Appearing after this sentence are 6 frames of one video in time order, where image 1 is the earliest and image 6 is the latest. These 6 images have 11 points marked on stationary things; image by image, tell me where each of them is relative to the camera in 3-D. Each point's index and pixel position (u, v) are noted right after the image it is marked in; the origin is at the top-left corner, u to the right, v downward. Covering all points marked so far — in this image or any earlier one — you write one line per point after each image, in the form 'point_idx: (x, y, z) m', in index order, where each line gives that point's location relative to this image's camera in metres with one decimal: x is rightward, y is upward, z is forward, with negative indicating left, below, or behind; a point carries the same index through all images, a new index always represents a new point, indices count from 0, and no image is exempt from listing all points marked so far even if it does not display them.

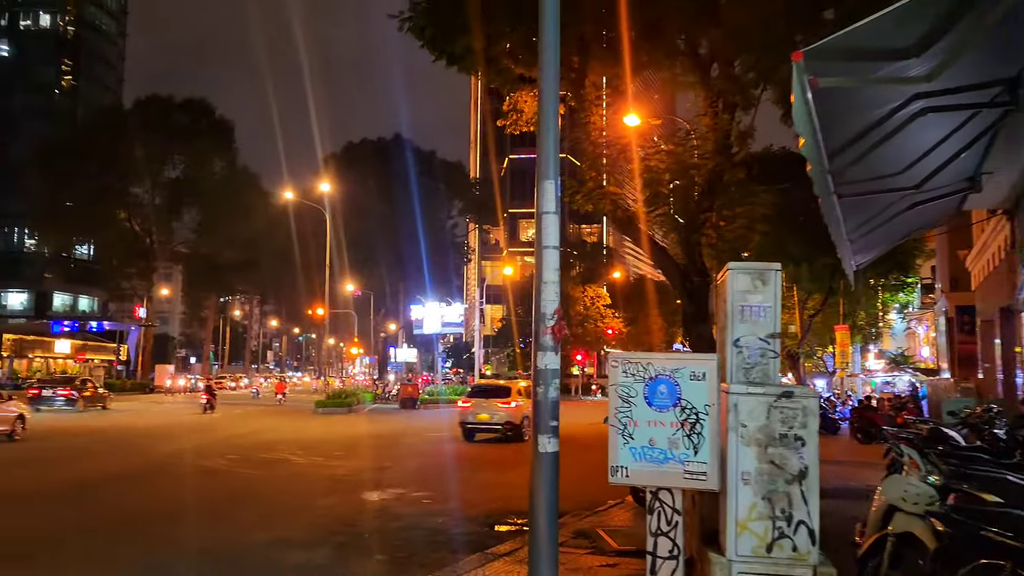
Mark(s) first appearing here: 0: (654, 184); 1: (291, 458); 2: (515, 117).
0: (+2.2, +1.6, +13.1) m
1: (-4.2, -3.3, +15.8) m
2: (0.0, +3.0, +14.9) m
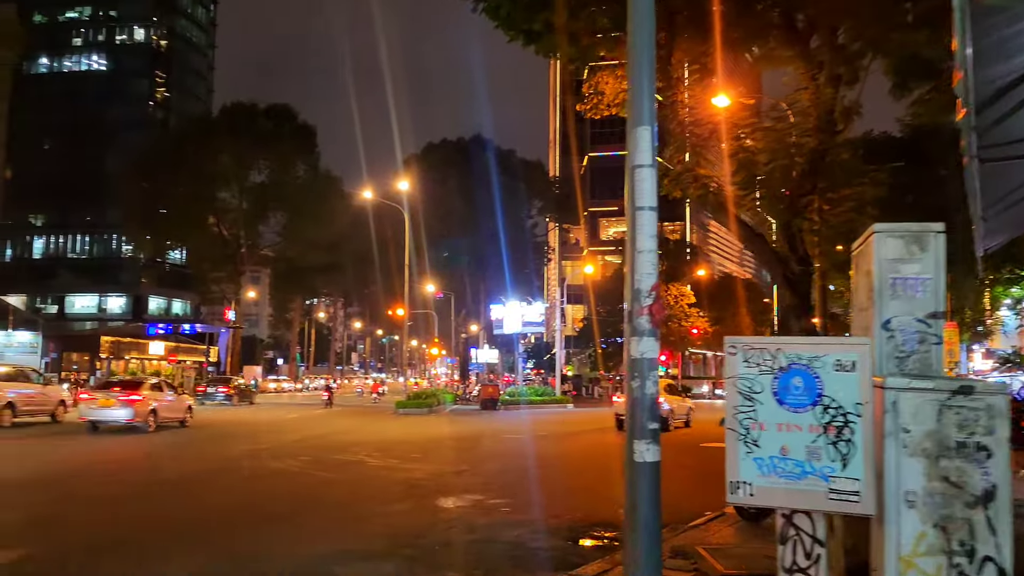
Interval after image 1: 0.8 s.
0: (+3.4, +1.8, +12.0) m
1: (-2.7, -3.2, +15.3) m
2: (+1.4, +3.1, +14.1) m
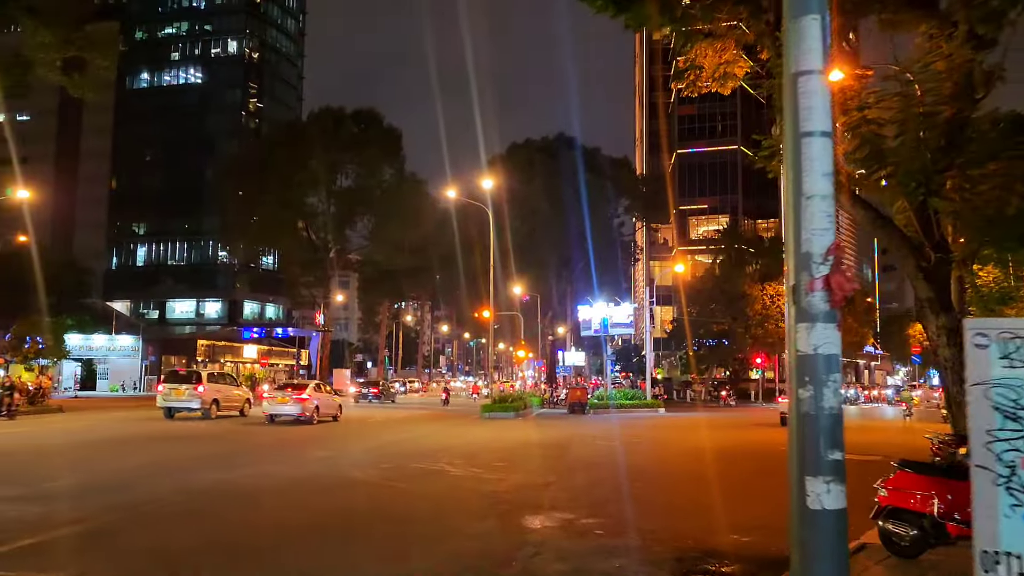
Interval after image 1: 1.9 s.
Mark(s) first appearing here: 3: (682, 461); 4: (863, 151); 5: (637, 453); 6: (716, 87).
0: (+4.5, +1.9, +10.5) m
1: (-1.1, -3.2, +14.4) m
2: (+2.7, +3.2, +12.8) m
3: (+3.3, -3.4, +16.2) m
4: (+4.5, +1.8, +10.8) m
5: (+2.7, -3.6, +18.1) m
6: (+3.2, +3.1, +13.0) m
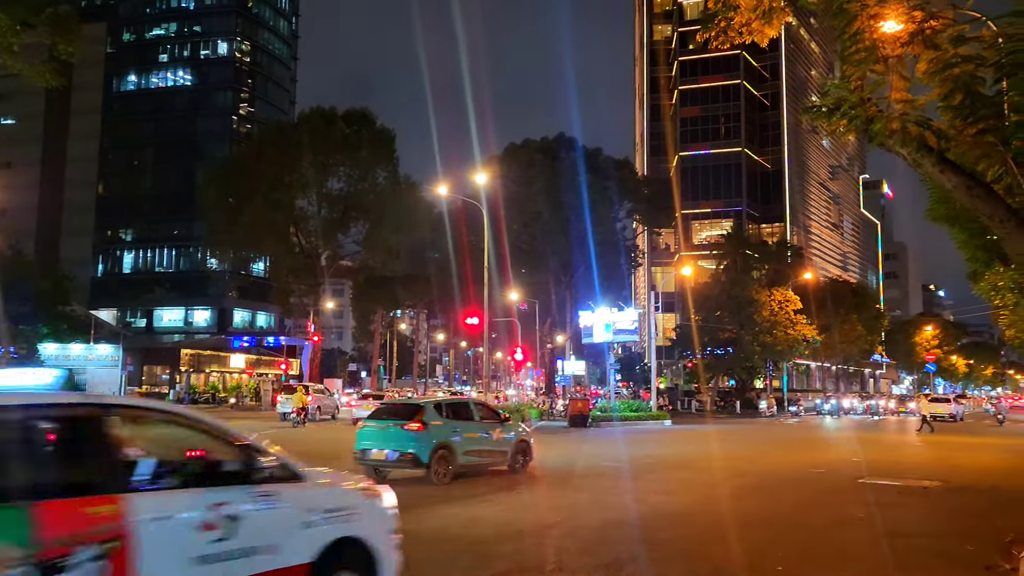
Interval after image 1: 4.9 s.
0: (+4.4, +2.0, +8.2) m
1: (-1.2, -3.1, +12.0) m
2: (+2.6, +3.3, +10.4) m
3: (+3.2, -3.3, +13.8) m
4: (+4.4, +1.9, +8.4) m
5: (+2.6, -3.5, +15.7) m
6: (+3.1, +3.2, +10.7) m
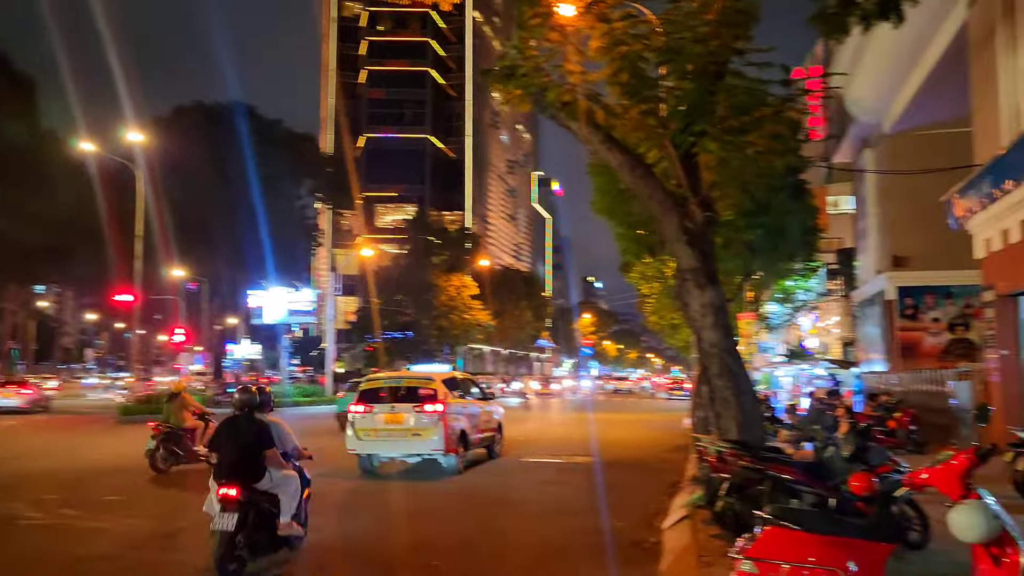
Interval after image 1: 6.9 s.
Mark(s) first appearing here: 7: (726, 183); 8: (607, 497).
0: (+1.2, +2.2, +8.2) m
1: (-5.6, -2.6, +9.8) m
2: (-1.2, +3.6, +9.7) m
3: (-2.2, -3.0, +13.1) m
4: (+1.1, +2.1, +8.5) m
5: (-3.5, -3.1, +14.6) m
6: (-0.9, +3.5, +10.1) m
7: (+2.6, +1.3, +10.2) m
8: (+1.2, -2.7, +10.7) m
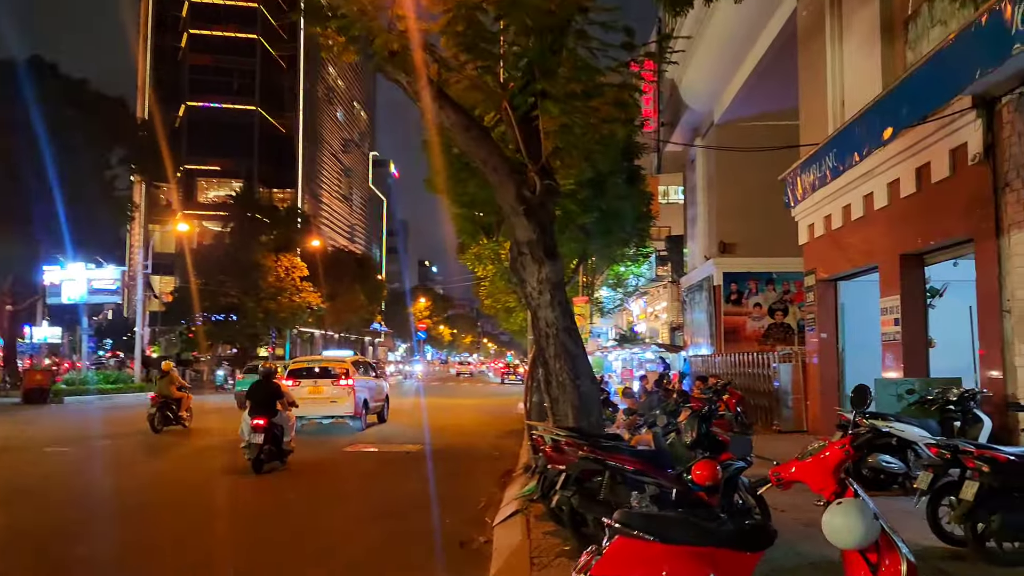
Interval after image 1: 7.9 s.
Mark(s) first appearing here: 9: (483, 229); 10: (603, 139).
0: (-0.3, +2.4, +7.4) m
1: (-7.4, -2.3, +7.7) m
2: (-3.0, +3.9, +8.3) m
3: (-4.7, -2.6, +11.6) m
4: (-0.5, +2.4, +7.6) m
5: (-6.2, -2.7, +12.9) m
6: (-2.8, +3.8, +8.8) m
7: (+0.6, +1.5, +9.6) m
8: (-0.9, -2.4, +10.0) m
9: (-0.6, +1.2, +17.3) m
10: (+1.0, +1.7, +9.5) m
